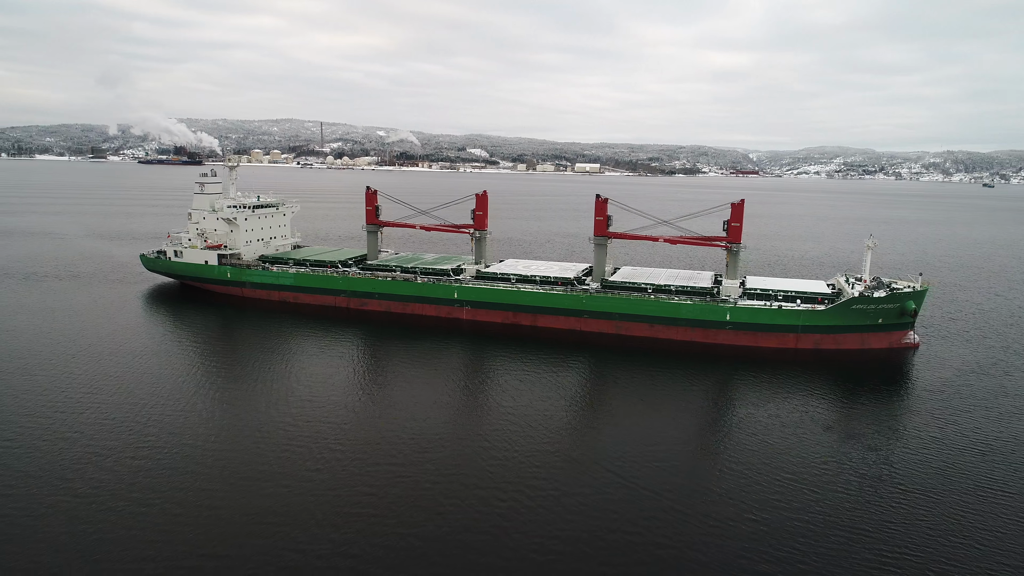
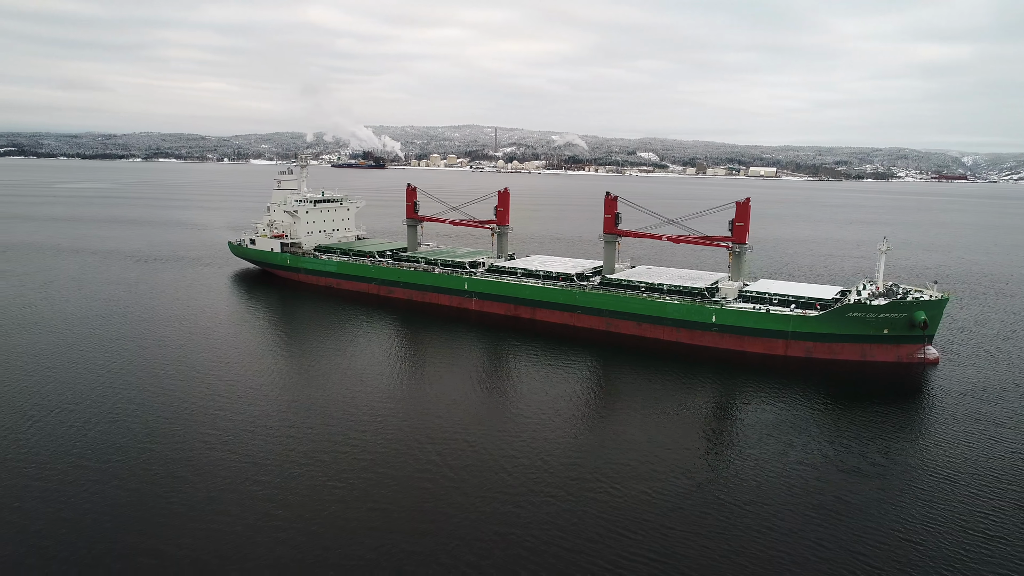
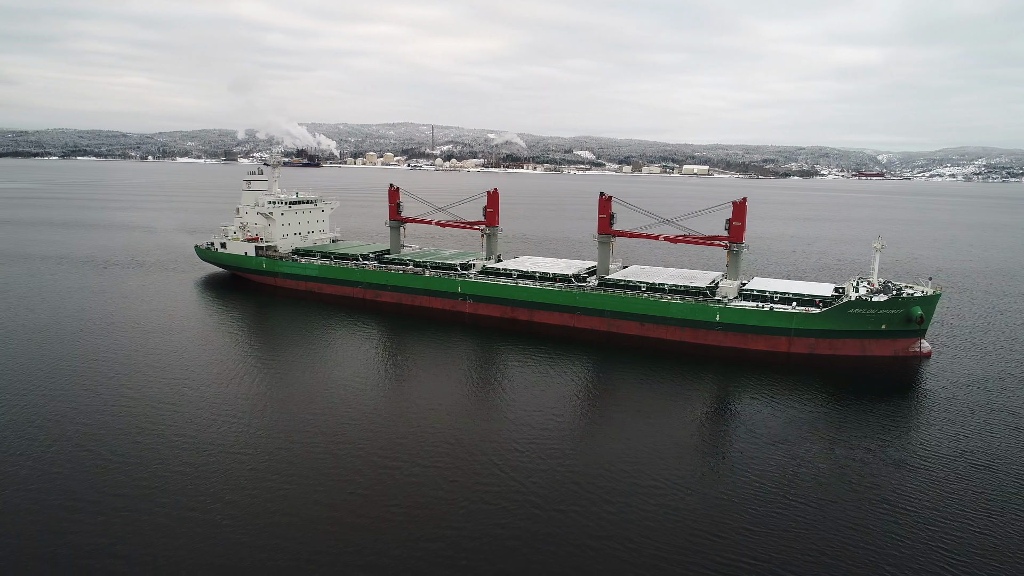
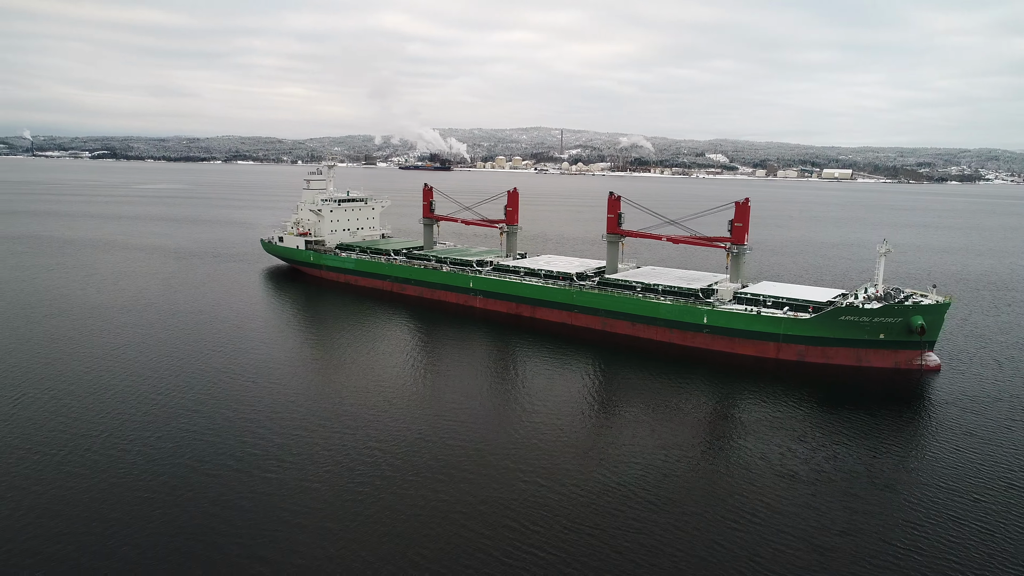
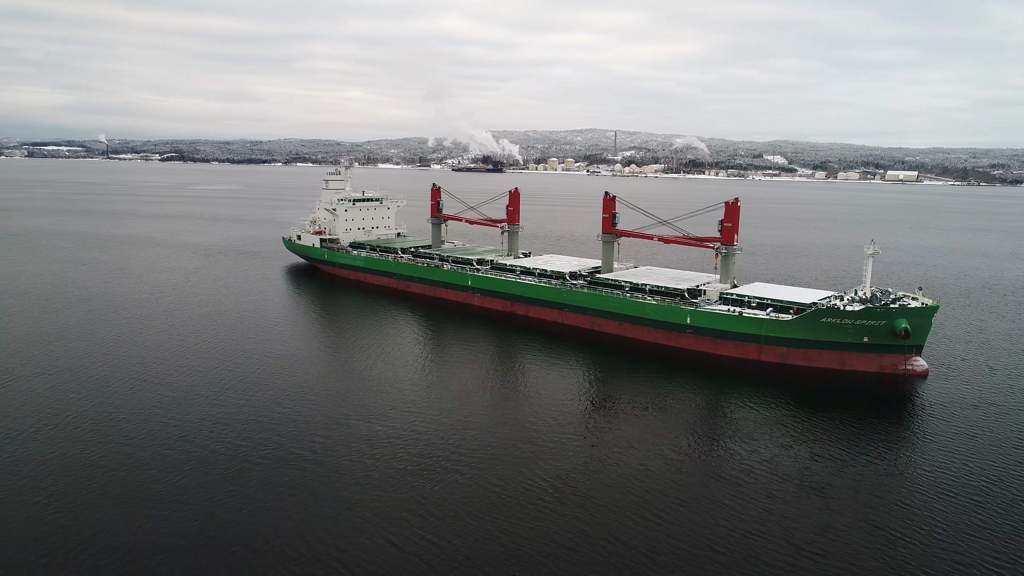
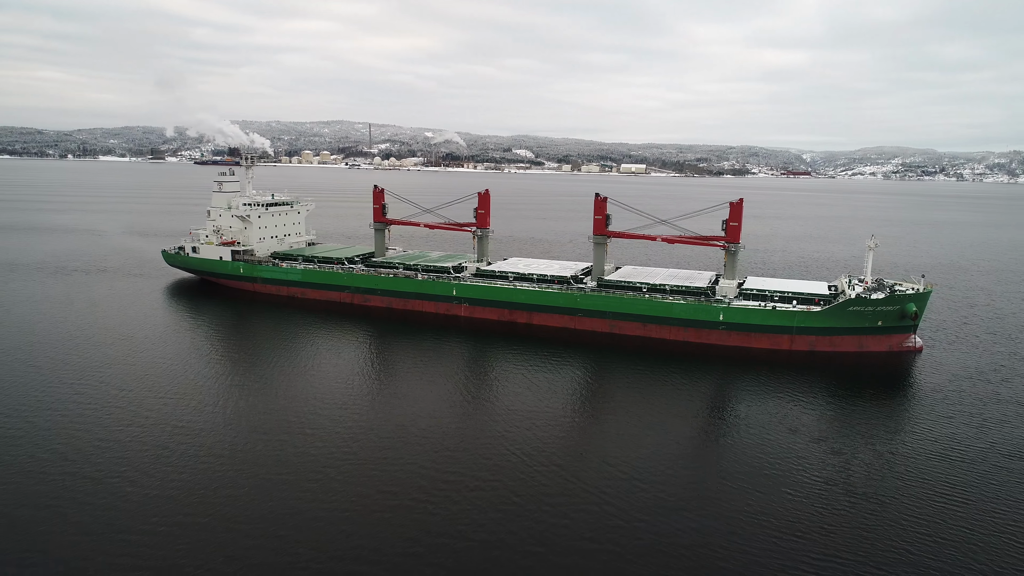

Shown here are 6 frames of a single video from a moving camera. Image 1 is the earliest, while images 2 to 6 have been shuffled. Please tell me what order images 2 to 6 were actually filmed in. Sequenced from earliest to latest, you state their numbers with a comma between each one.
6, 3, 2, 4, 5
